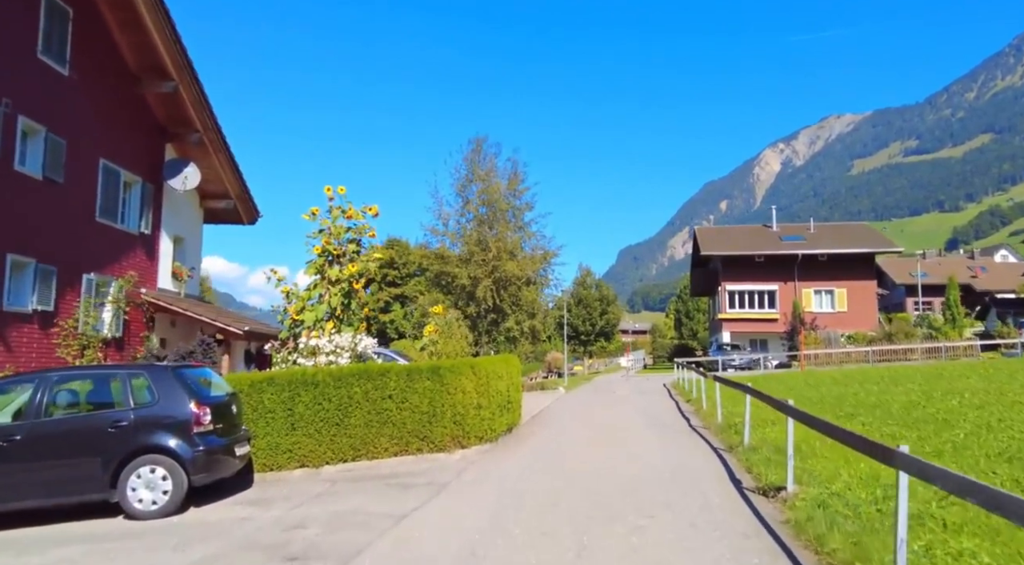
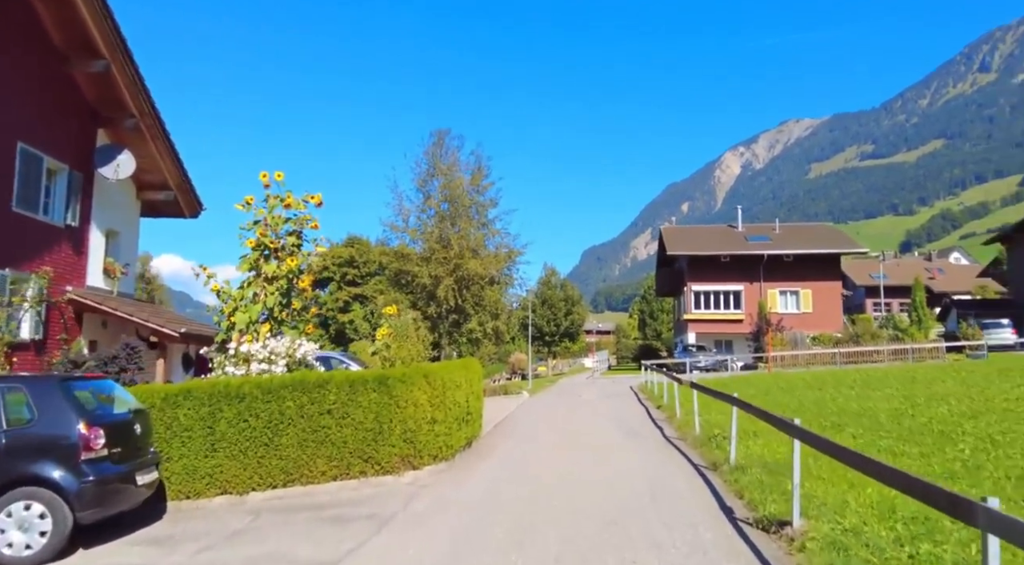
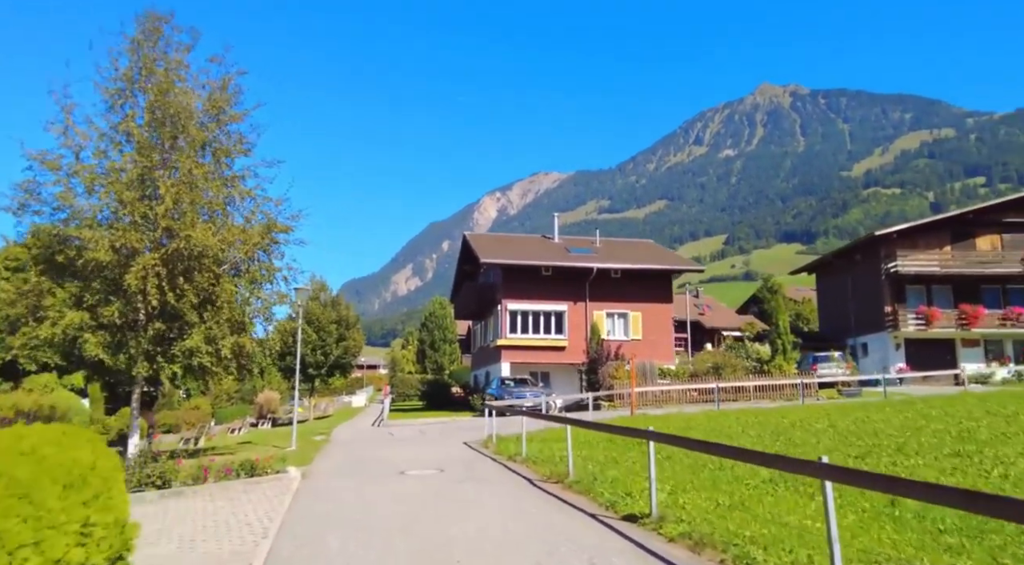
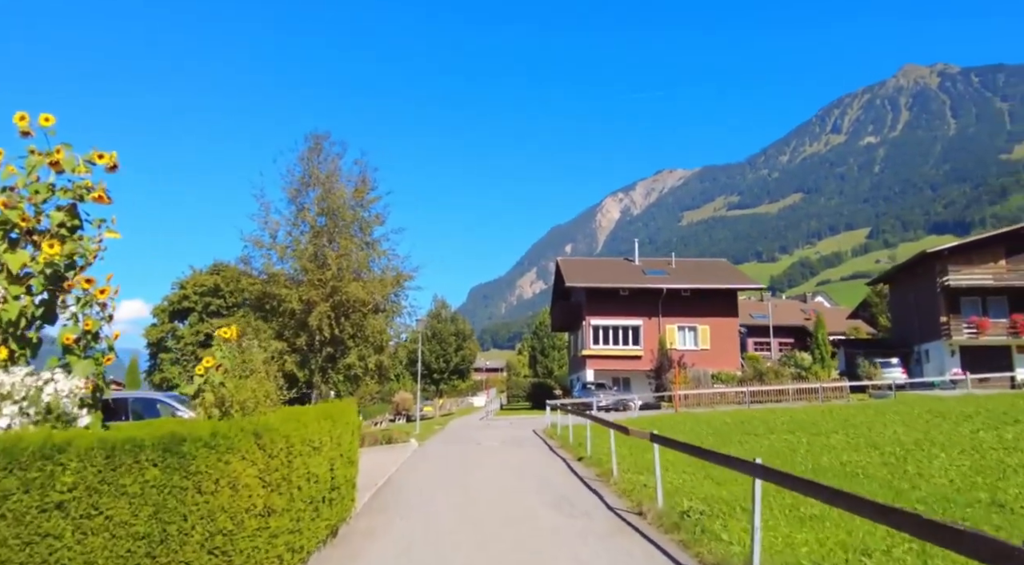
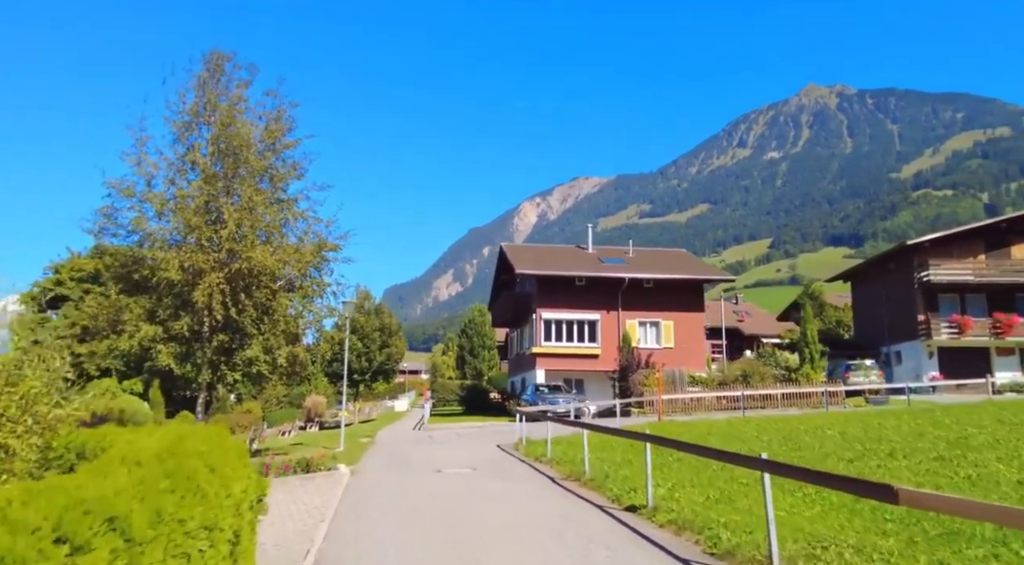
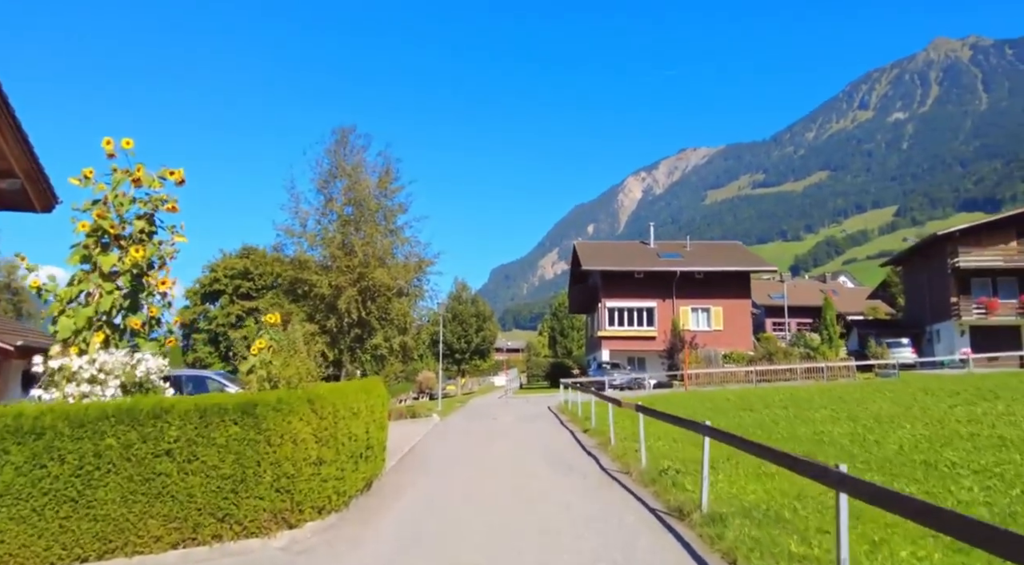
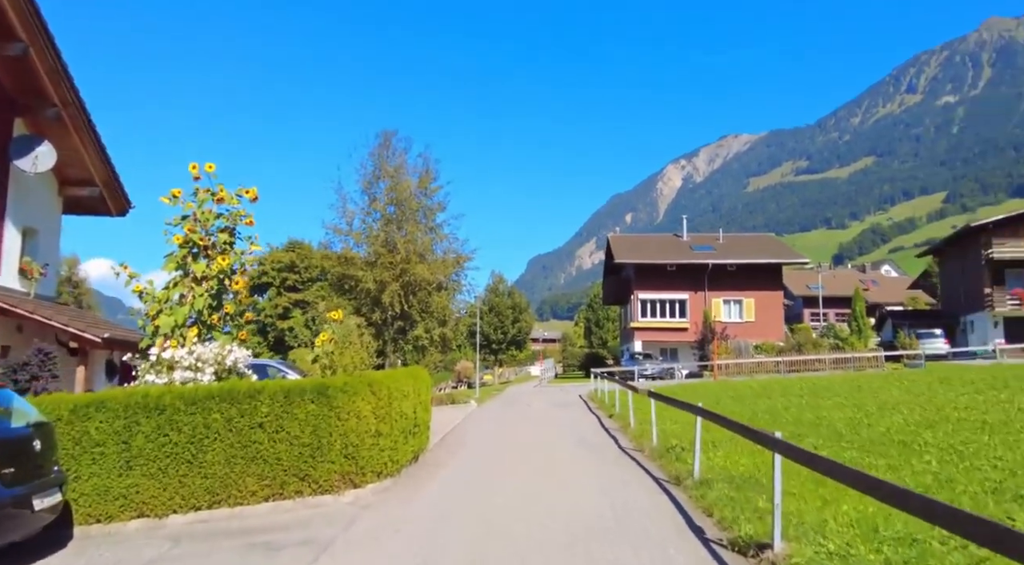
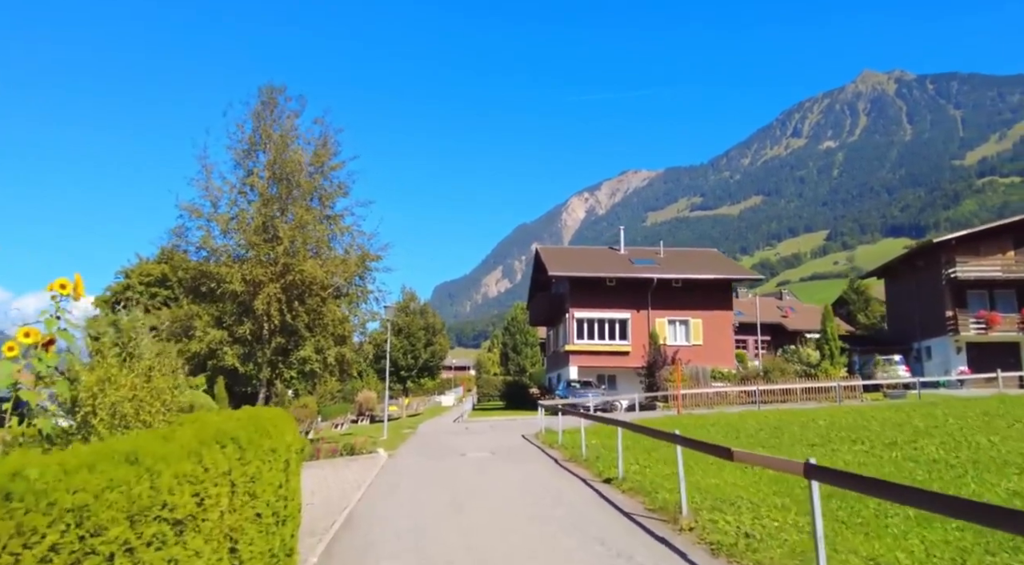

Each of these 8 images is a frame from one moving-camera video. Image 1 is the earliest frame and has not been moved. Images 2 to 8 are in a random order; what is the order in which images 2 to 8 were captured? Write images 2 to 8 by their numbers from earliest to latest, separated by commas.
2, 7, 6, 4, 8, 5, 3
